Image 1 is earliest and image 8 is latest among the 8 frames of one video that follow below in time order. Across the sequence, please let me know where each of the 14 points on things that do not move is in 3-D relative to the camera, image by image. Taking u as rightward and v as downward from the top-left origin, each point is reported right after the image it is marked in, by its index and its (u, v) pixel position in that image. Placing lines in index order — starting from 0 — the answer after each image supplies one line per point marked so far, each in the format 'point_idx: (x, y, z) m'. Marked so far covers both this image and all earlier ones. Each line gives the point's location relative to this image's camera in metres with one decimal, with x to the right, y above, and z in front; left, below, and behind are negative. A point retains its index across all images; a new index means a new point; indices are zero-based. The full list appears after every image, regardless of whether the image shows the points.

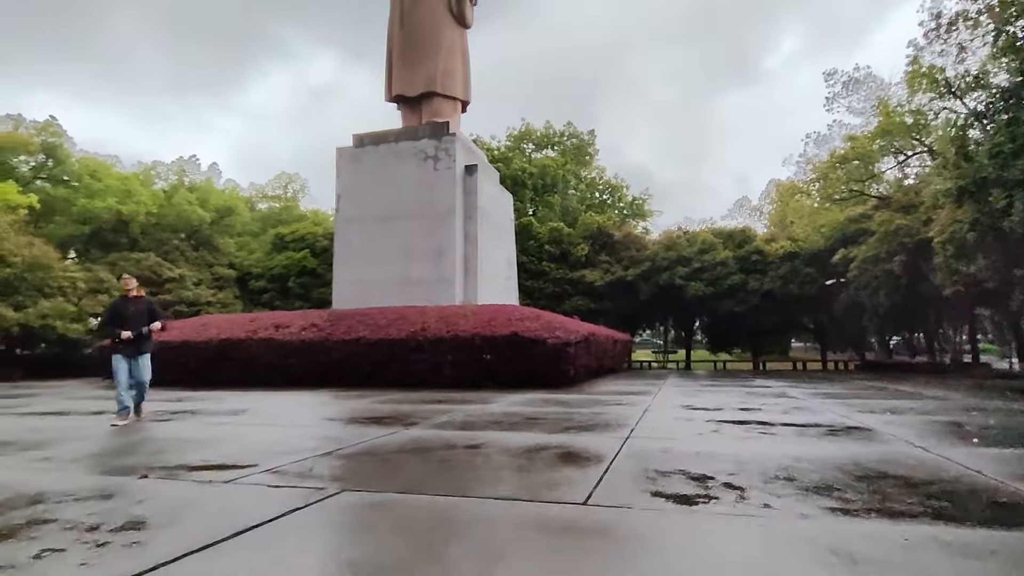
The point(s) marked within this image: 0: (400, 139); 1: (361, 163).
0: (-2.0, +2.7, +10.5) m
1: (-2.8, +2.3, +10.7) m
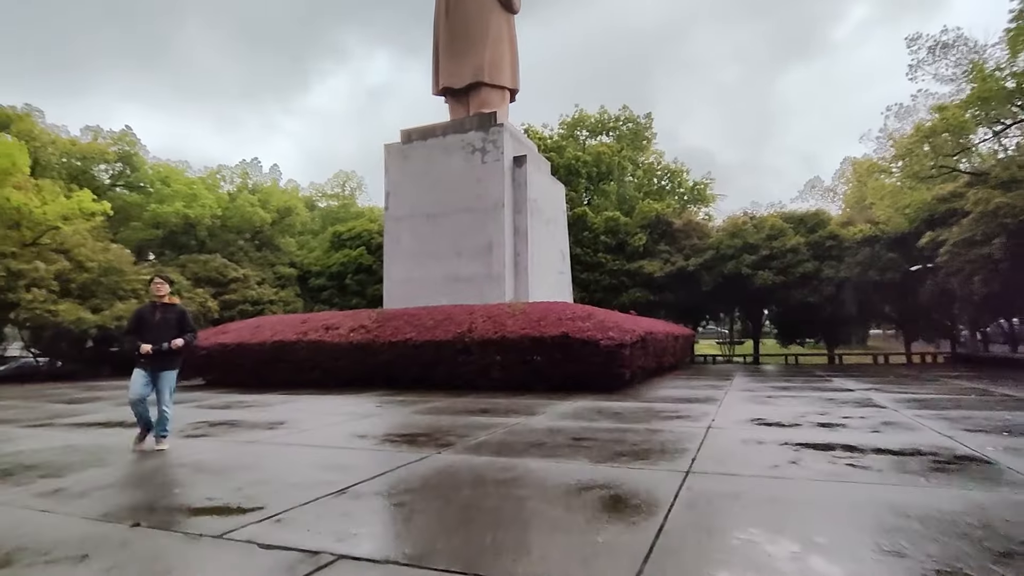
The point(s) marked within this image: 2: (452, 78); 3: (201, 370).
0: (-1.1, +2.8, +10.3) m
1: (-1.9, +2.4, +10.5) m
2: (-1.1, +3.8, +10.4) m
3: (-5.0, -1.3, +9.3) m
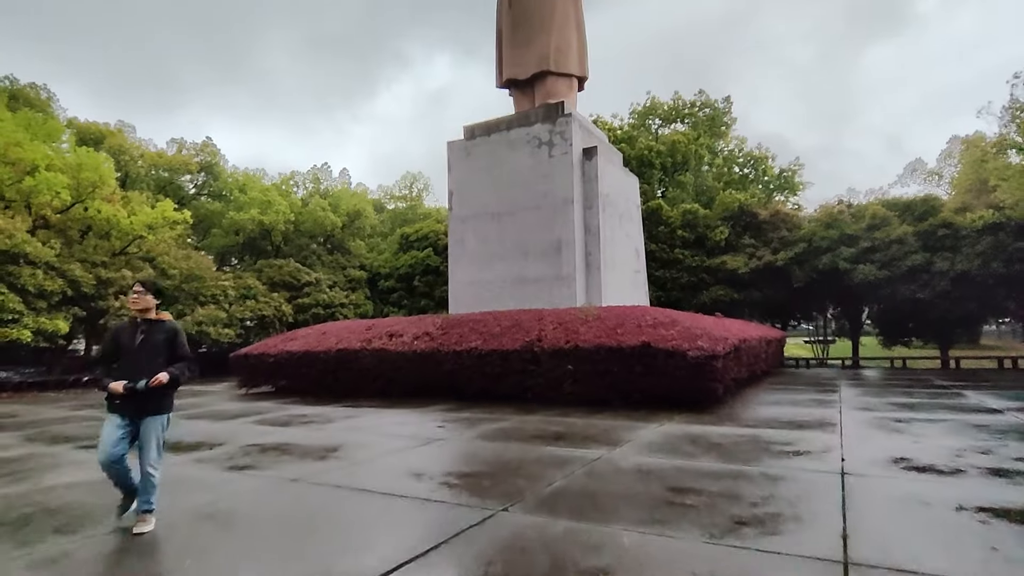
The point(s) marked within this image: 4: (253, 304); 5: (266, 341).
0: (0.0, +2.7, +9.7) m
1: (-0.7, +2.3, +10.1) m
2: (0.0, +3.7, +9.8) m
3: (-3.9, -1.4, +9.2) m
4: (-7.5, -0.5, +16.6) m
5: (-4.1, -0.9, +9.6) m
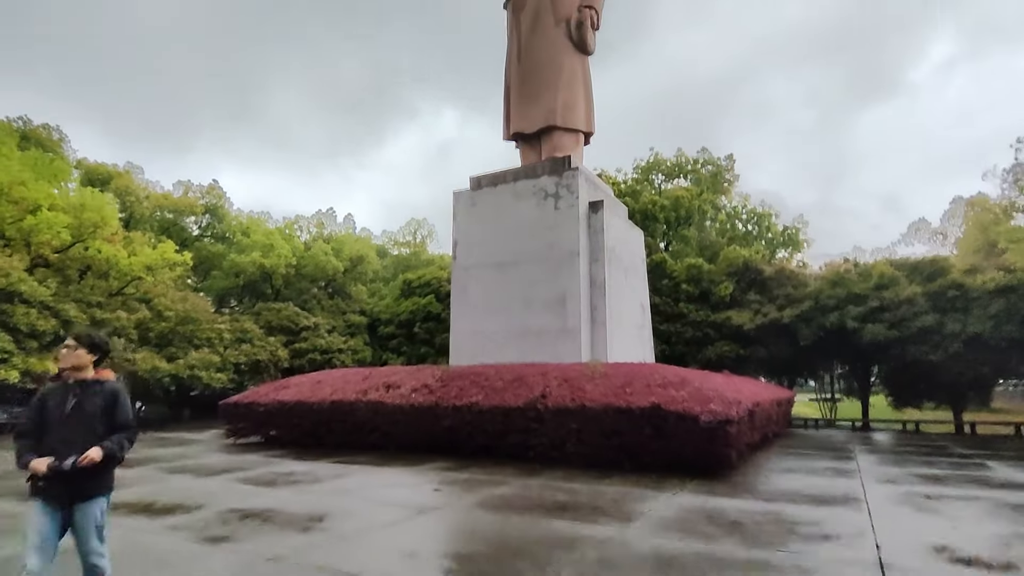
0: (+0.1, +1.9, +9.7) m
1: (-0.6, +1.4, +10.0) m
2: (+0.2, +2.9, +9.8) m
3: (-3.9, -2.1, +8.8) m
4: (-7.4, -1.7, +16.2) m
5: (-4.1, -1.6, +9.2) m
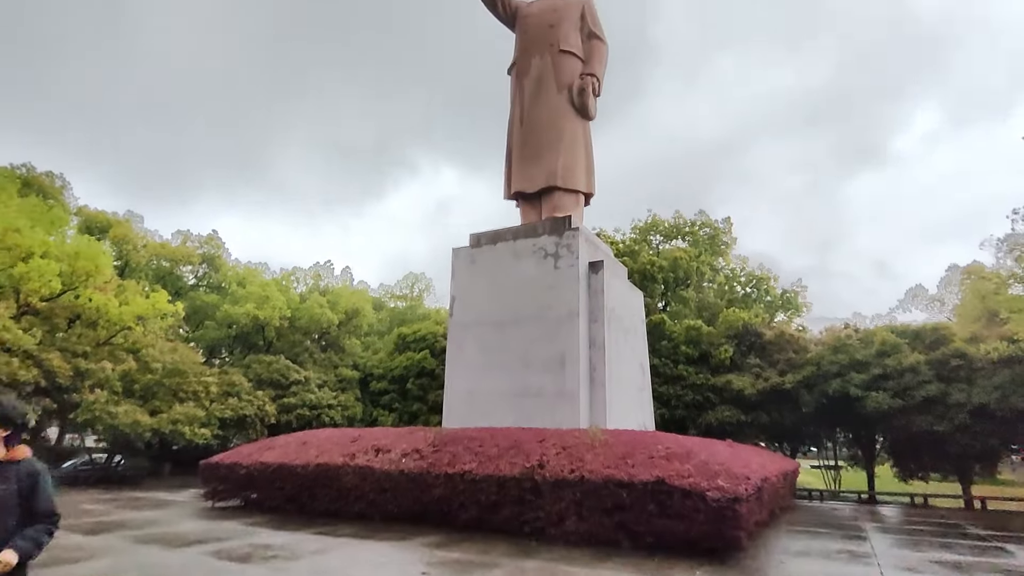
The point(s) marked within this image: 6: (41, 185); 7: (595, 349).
0: (+0.1, +0.9, +9.6) m
1: (-0.6, +0.4, +9.9) m
2: (+0.2, +1.8, +9.9) m
3: (-3.9, -2.9, +8.3) m
4: (-7.6, -3.1, +15.8) m
5: (-4.2, -2.5, +8.8) m
6: (-13.6, +3.0, +16.6) m
7: (+1.3, -1.0, +8.9) m
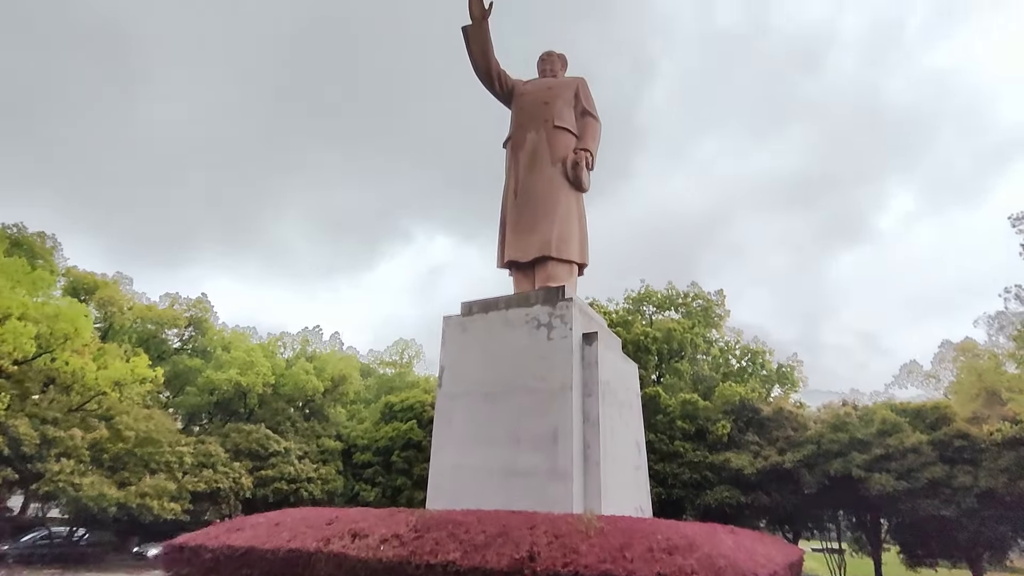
0: (0.0, -0.3, +9.4) m
1: (-0.7, -0.7, +9.6) m
2: (+0.1, +0.6, +9.8) m
3: (-4.1, -3.9, +7.7) m
4: (-7.8, -4.8, +15.0) m
5: (-4.3, -3.4, +8.2) m
6: (-13.8, +1.2, +16.4) m
7: (+1.1, -2.1, +8.5) m
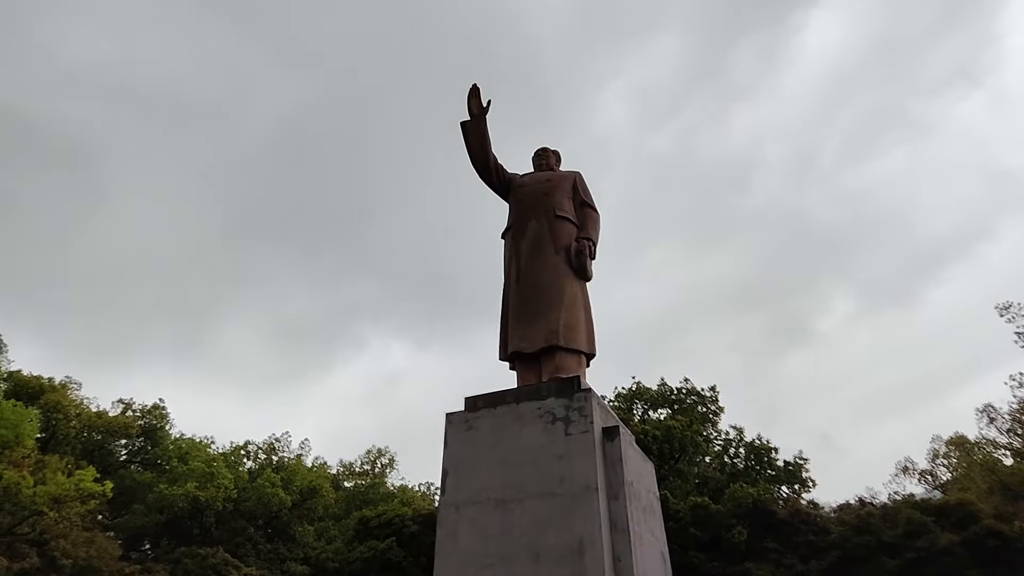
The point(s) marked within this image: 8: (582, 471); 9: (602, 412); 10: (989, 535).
0: (+0.2, -1.6, +8.6) m
1: (-0.5, -2.1, +8.7) m
2: (+0.3, -0.8, +9.2) m
3: (-3.7, -4.8, +6.0) m
4: (-7.9, -7.2, +12.8) m
5: (-4.0, -4.5, +6.6) m
6: (-14.0, -1.4, +14.9) m
7: (+1.5, -3.2, +7.5) m
8: (+1.0, -2.5, +7.8) m
9: (+1.3, -1.8, +8.3) m
10: (+9.7, -5.0, +11.7) m
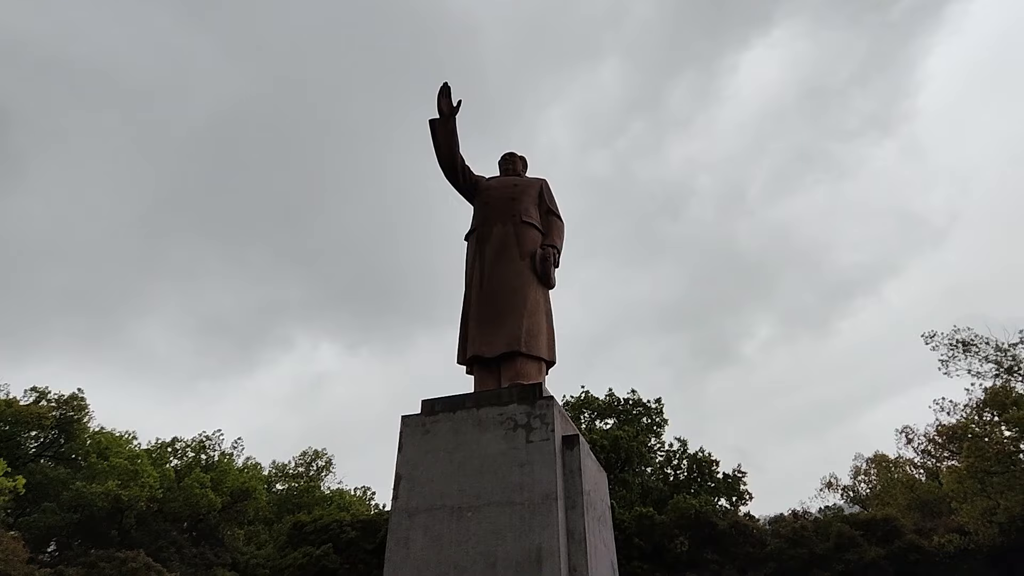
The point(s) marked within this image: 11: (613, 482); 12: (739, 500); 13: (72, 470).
0: (-0.3, -1.7, +8.5) m
1: (-1.1, -2.1, +8.5) m
2: (-0.3, -0.9, +9.1) m
3: (-4.2, -4.6, +5.5) m
4: (-9.1, -6.8, +11.8) m
5: (-4.5, -4.3, +6.0) m
6: (-15.0, -0.7, +13.4) m
7: (+0.9, -3.3, +7.5) m
8: (+0.5, -2.6, +7.7) m
9: (+0.8, -1.9, +8.2) m
10: (+8.6, -5.6, +12.4) m
11: (+2.8, -5.4, +16.0) m
12: (+6.7, -6.5, +17.5) m
13: (-13.5, -5.6, +17.6) m
